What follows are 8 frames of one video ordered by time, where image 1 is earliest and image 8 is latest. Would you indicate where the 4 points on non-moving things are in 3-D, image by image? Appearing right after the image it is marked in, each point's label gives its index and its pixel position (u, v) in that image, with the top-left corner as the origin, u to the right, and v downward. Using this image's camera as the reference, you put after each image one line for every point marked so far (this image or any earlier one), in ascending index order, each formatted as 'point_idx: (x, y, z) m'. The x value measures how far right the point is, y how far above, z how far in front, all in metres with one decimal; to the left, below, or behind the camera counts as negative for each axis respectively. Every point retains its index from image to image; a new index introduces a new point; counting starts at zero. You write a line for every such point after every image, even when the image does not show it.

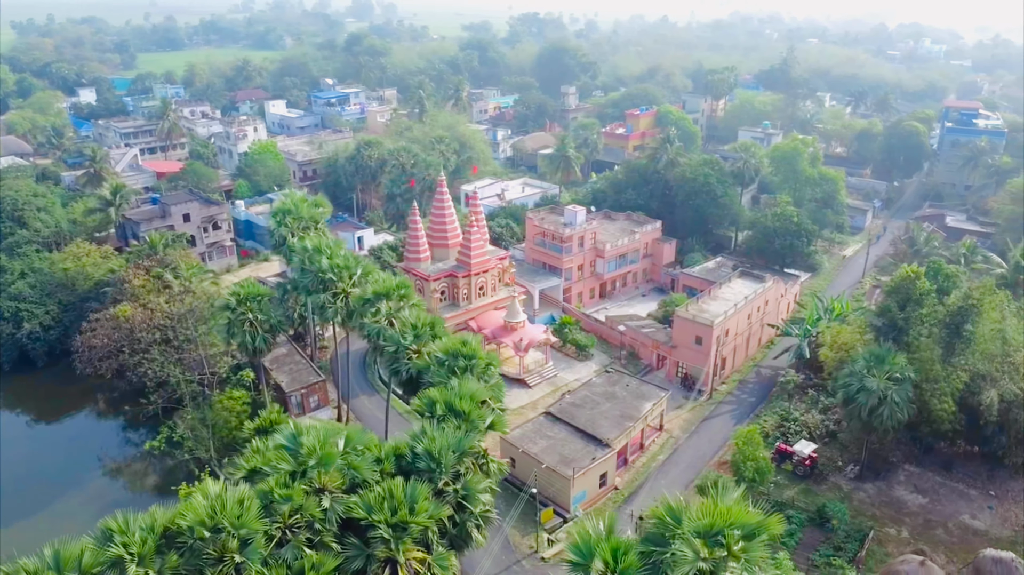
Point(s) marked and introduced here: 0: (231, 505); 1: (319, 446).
0: (-5.7, -4.4, +16.3) m
1: (-4.3, -3.6, +18.3) m
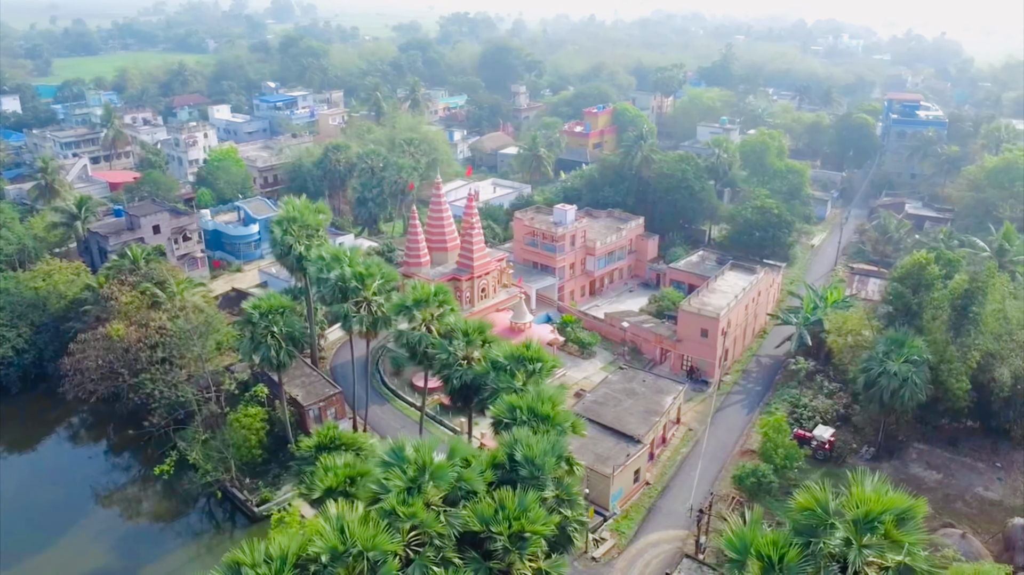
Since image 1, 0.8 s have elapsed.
0: (-3.0, -4.6, +15.7) m
1: (-1.9, -3.8, +17.8) m
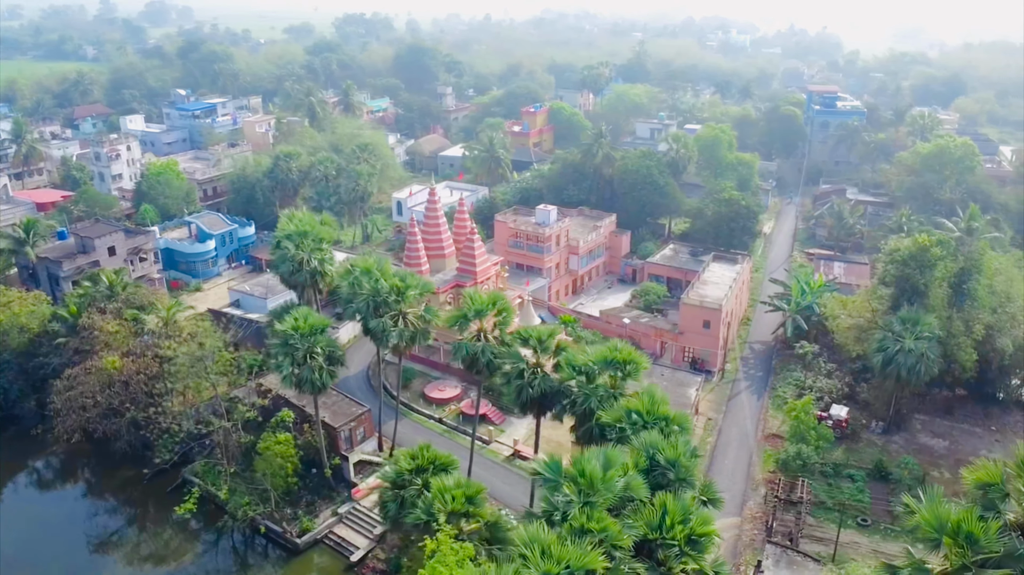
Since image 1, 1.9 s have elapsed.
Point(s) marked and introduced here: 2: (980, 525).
0: (+0.9, -4.9, +15.2) m
1: (+1.7, -4.0, +17.5) m
2: (+8.9, -4.6, +15.3) m
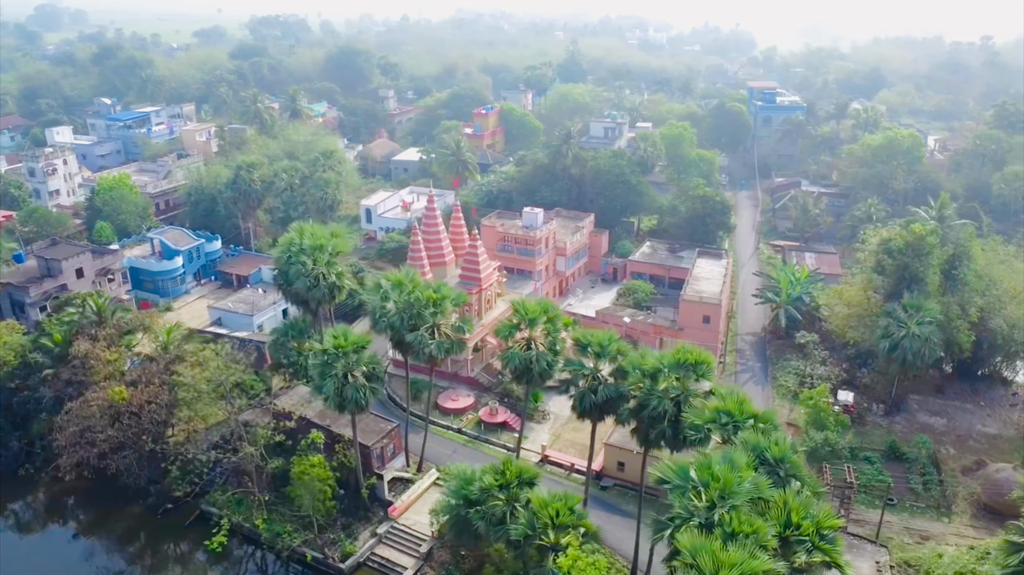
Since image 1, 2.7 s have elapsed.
0: (+4.0, -5.1, +15.3) m
1: (+4.5, -4.1, +17.7) m
2: (+11.9, -4.3, +16.3) m
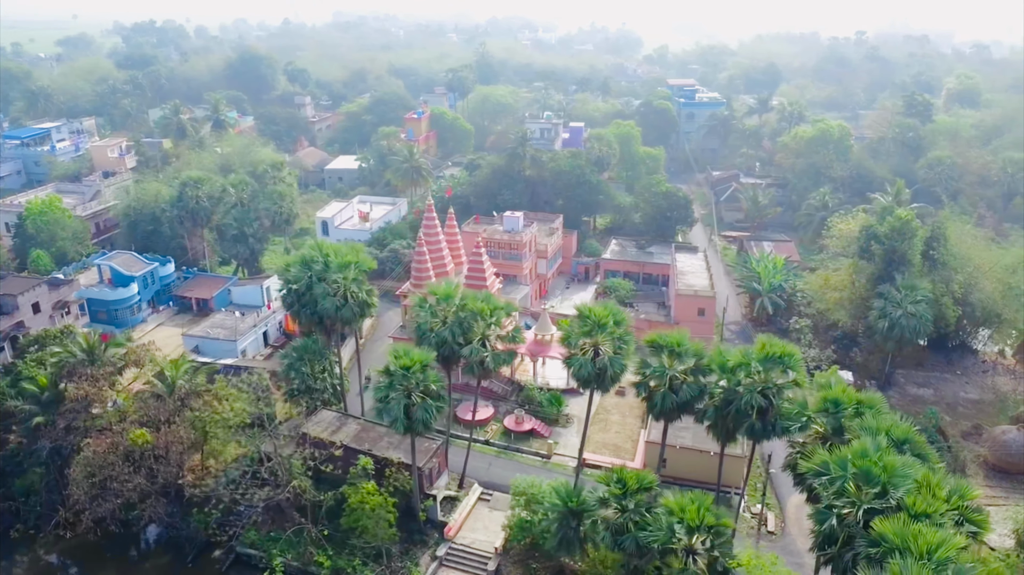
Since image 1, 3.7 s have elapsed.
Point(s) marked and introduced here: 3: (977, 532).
0: (+8.2, -4.9, +15.9) m
1: (+8.2, -4.0, +18.2) m
2: (+15.8, -3.7, +18.0) m
3: (+10.4, -5.4, +17.9) m
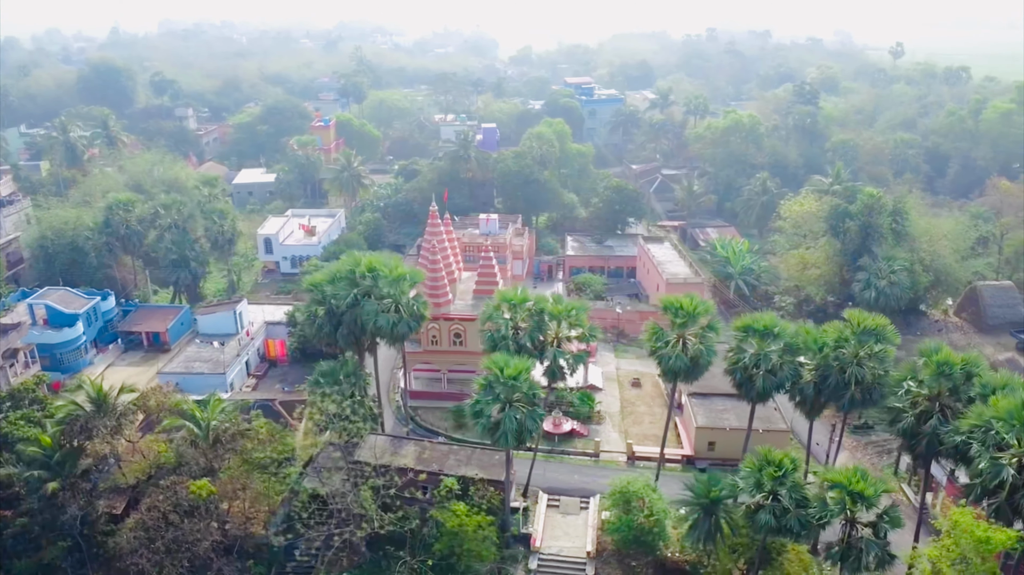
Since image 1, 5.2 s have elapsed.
0: (+13.5, -4.0, +17.4) m
1: (+13.0, -3.1, +19.7) m
2: (+20.4, -2.2, +21.0) m
3: (+15.3, -4.4, +19.8) m
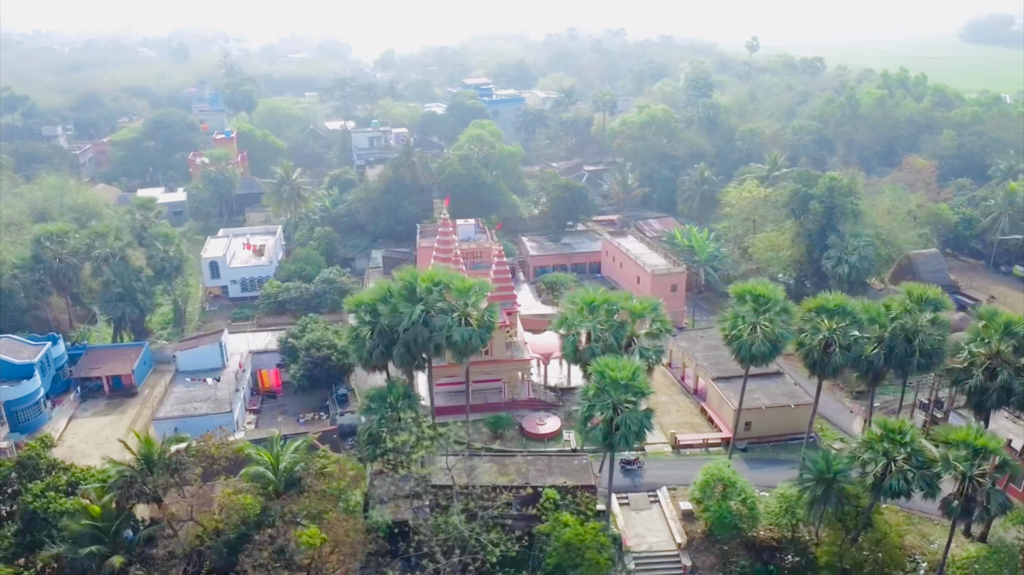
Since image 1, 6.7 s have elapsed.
0: (+18.2, -2.8, +20.0) m
1: (+17.2, -2.0, +22.2) m
2: (+24.0, -0.5, +25.0) m
3: (+19.6, -3.0, +22.8) m
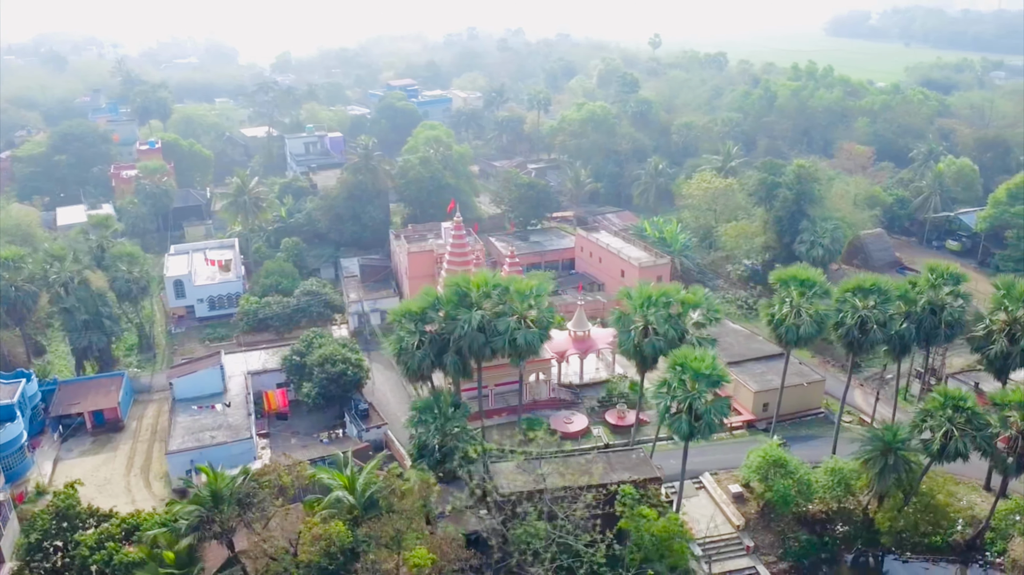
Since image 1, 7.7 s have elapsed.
0: (+21.3, -1.6, +22.6) m
1: (+19.8, -0.8, +24.6) m
2: (+26.1, +1.1, +28.4) m
3: (+22.2, -1.8, +25.5) m
